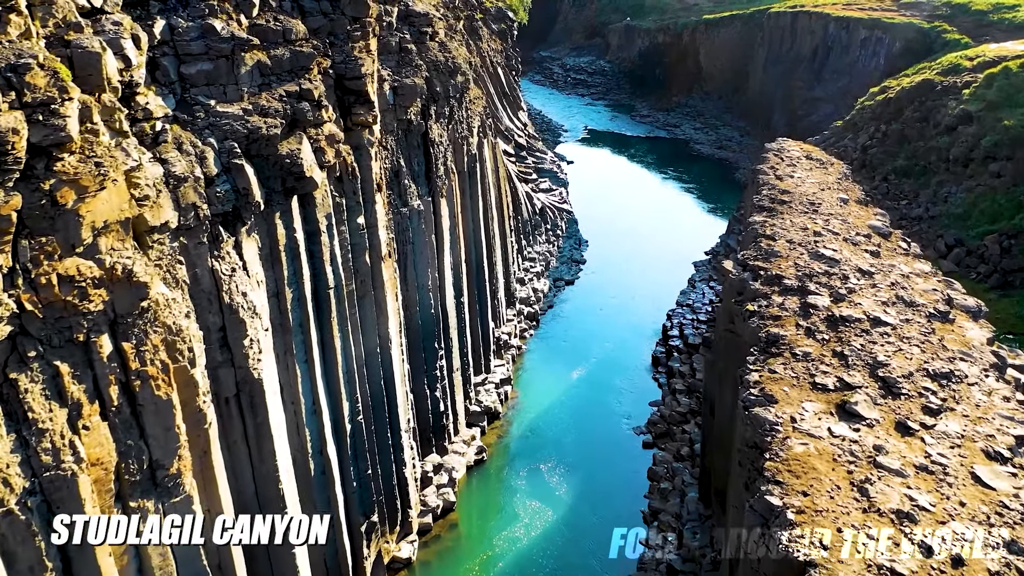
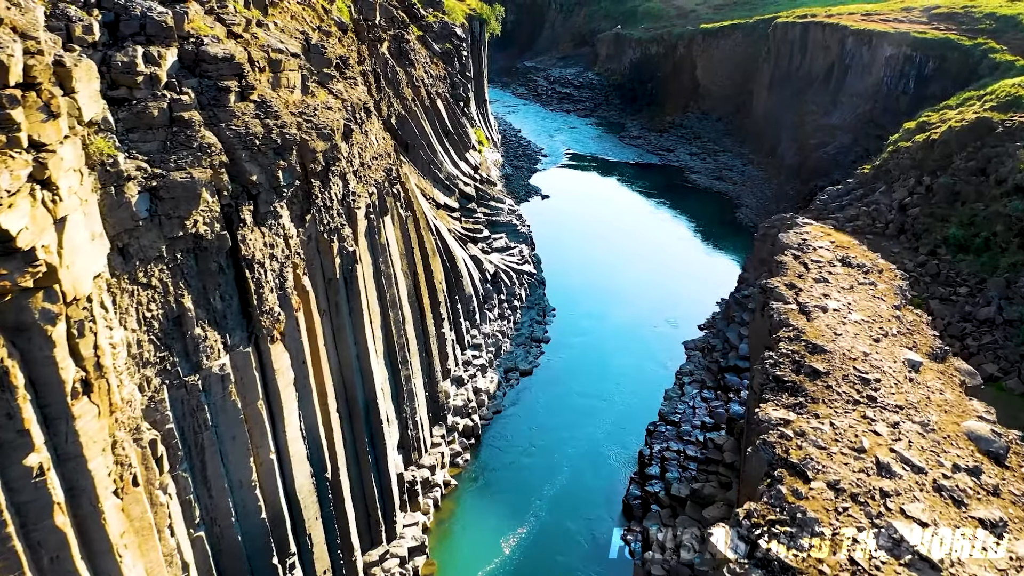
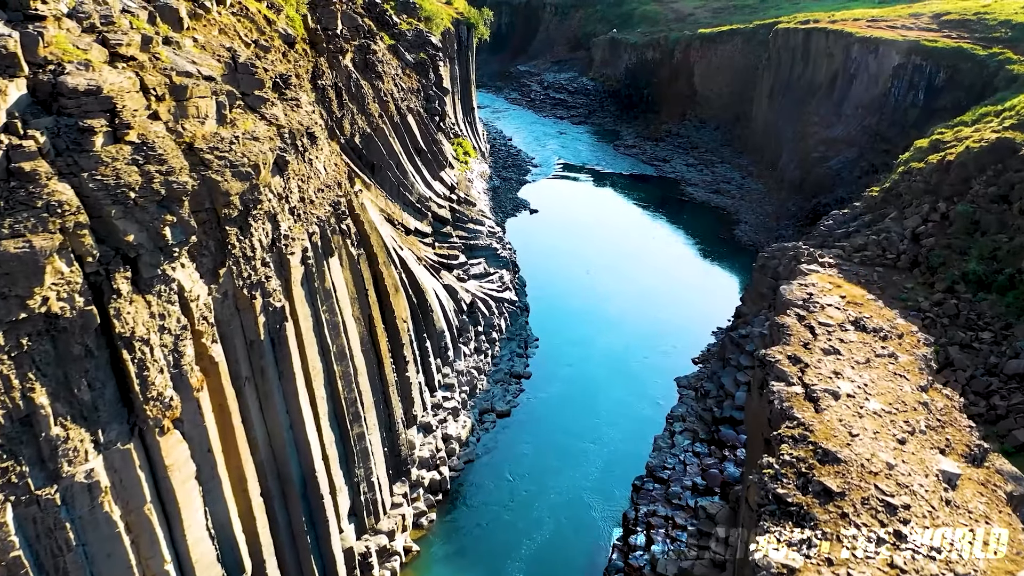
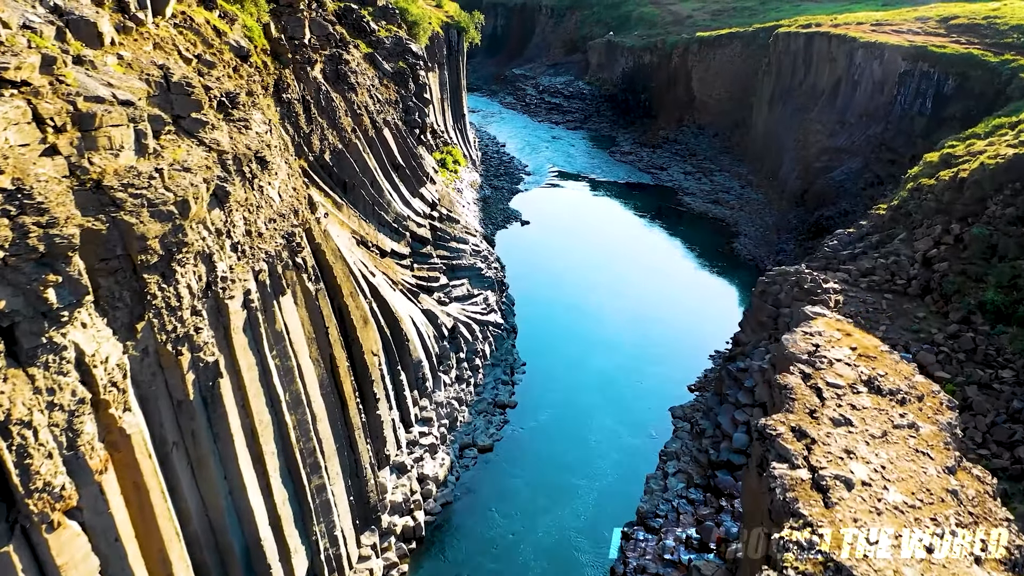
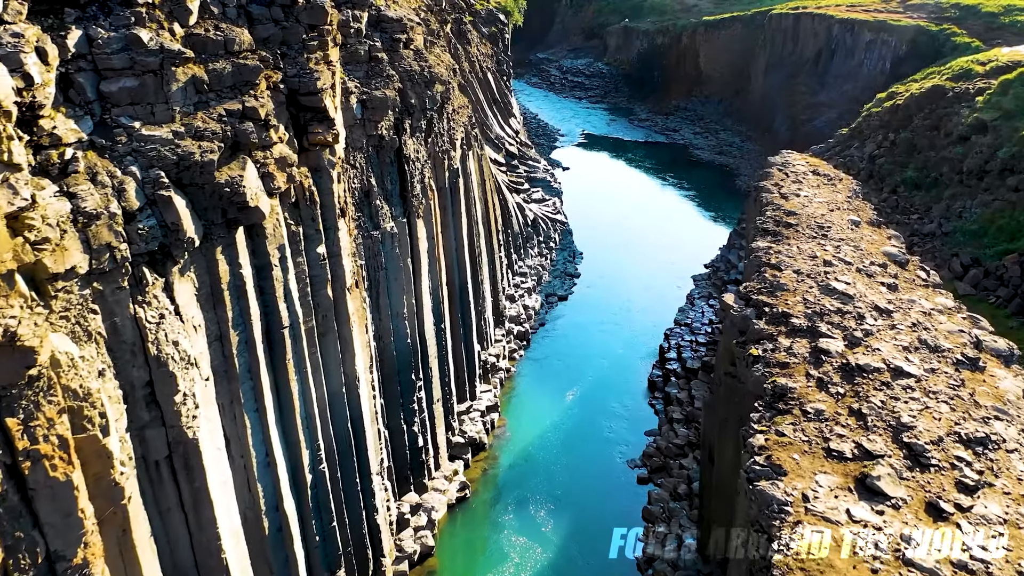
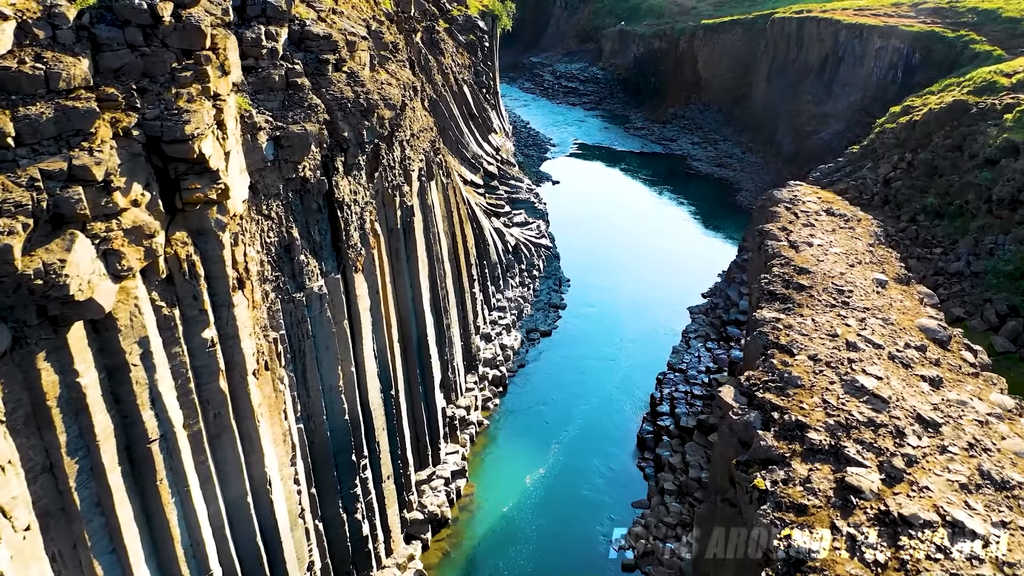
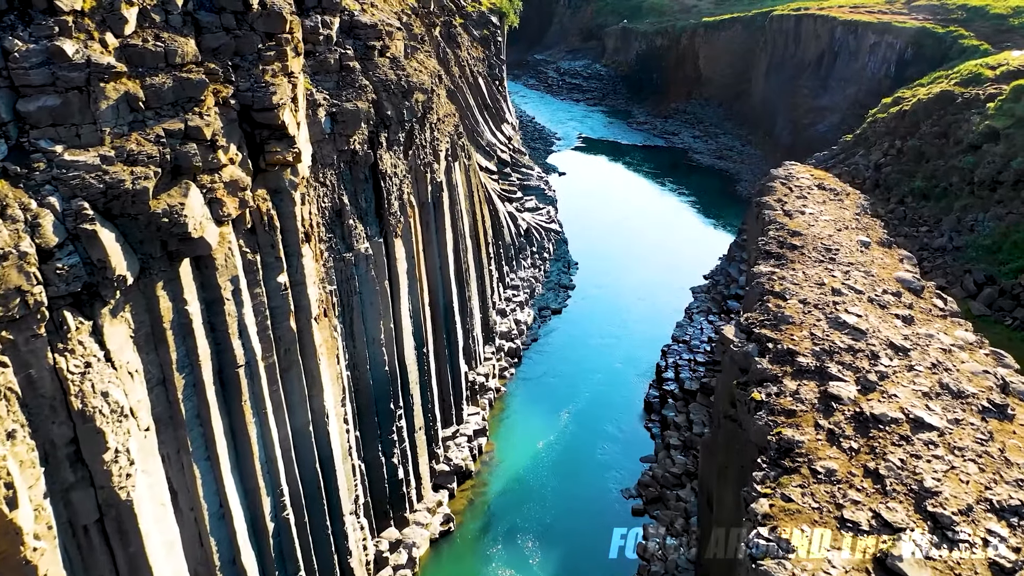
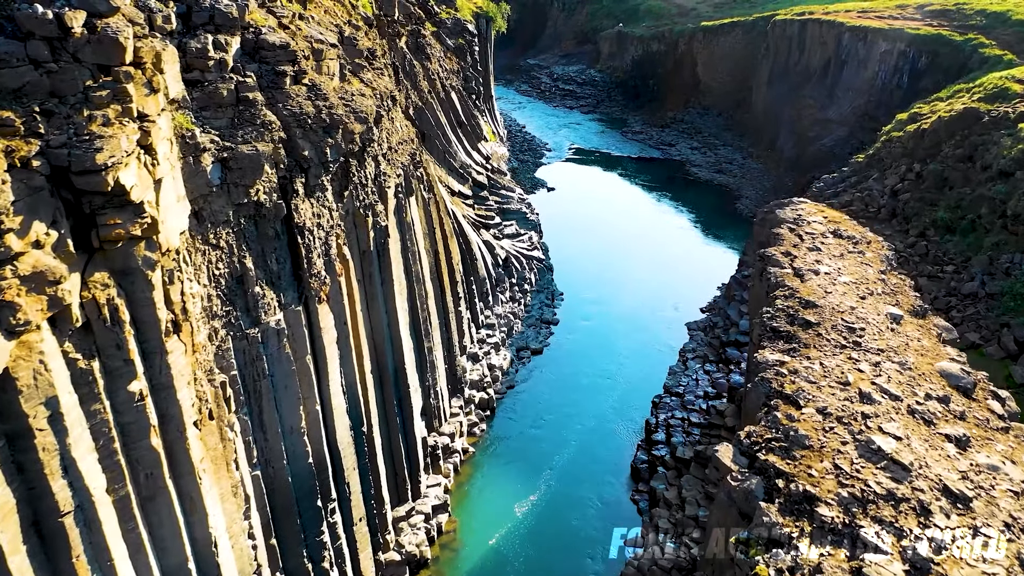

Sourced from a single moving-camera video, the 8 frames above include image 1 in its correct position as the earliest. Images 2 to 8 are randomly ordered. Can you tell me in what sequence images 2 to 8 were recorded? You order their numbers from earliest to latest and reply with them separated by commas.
5, 7, 6, 8, 2, 3, 4
